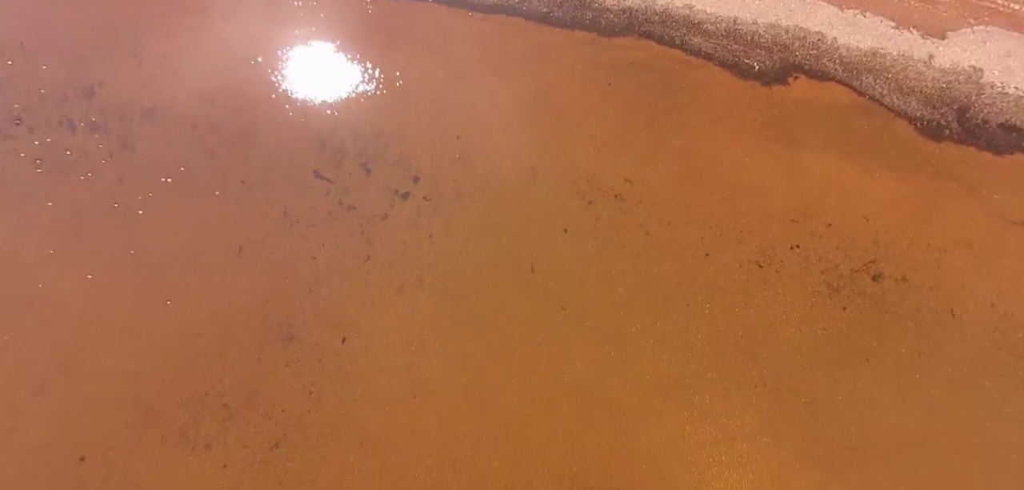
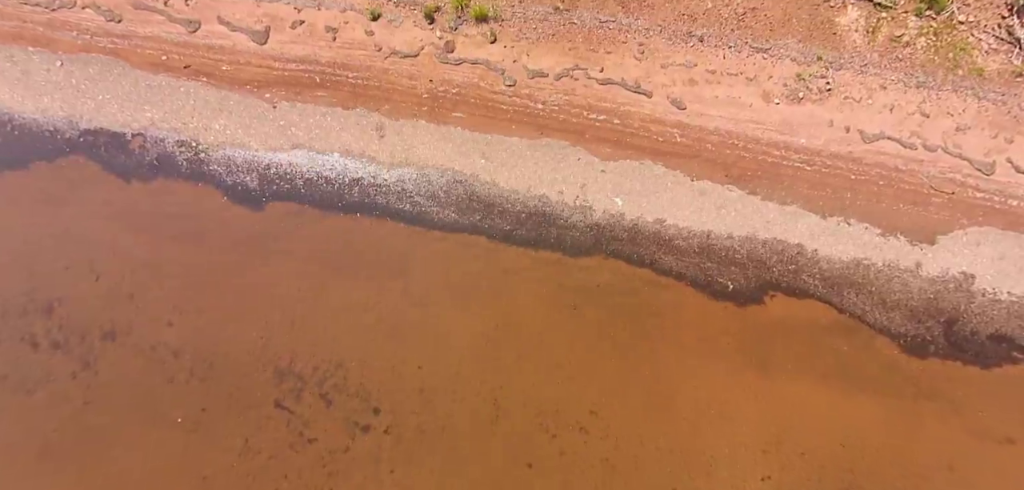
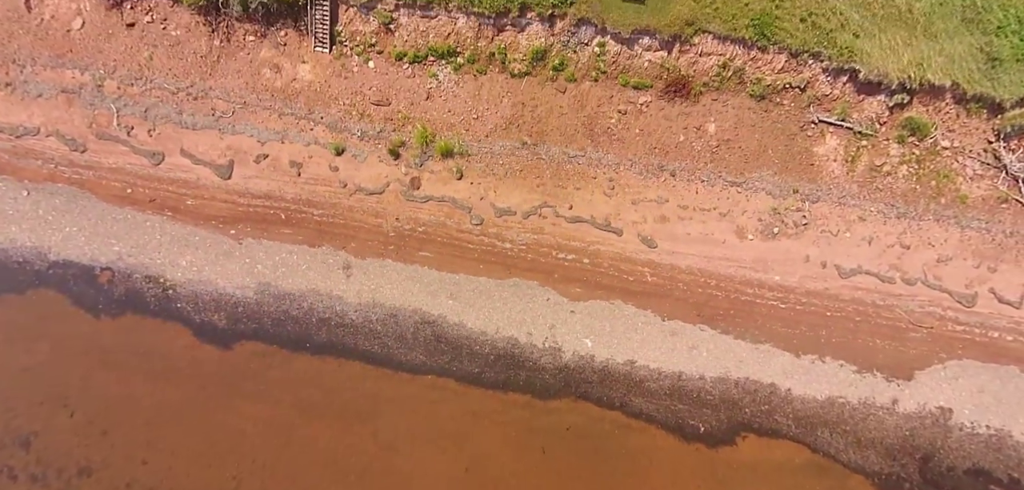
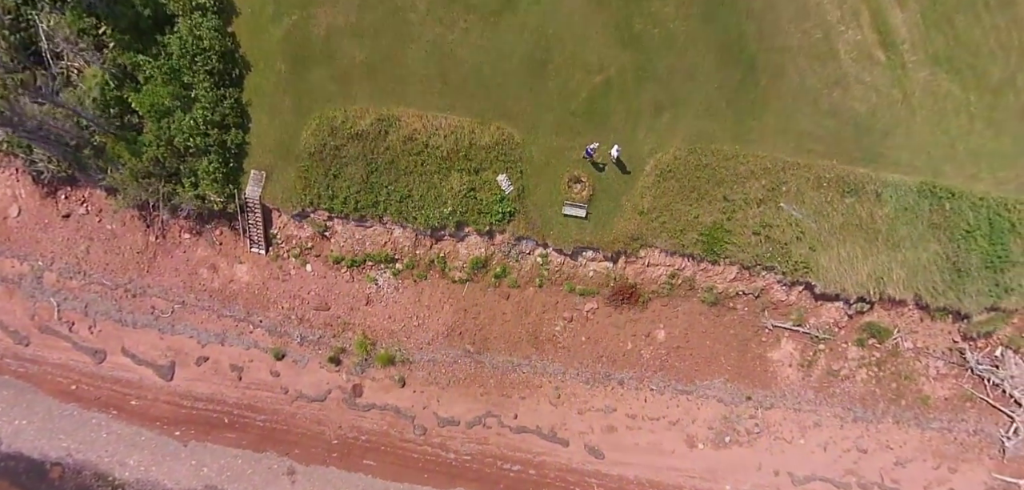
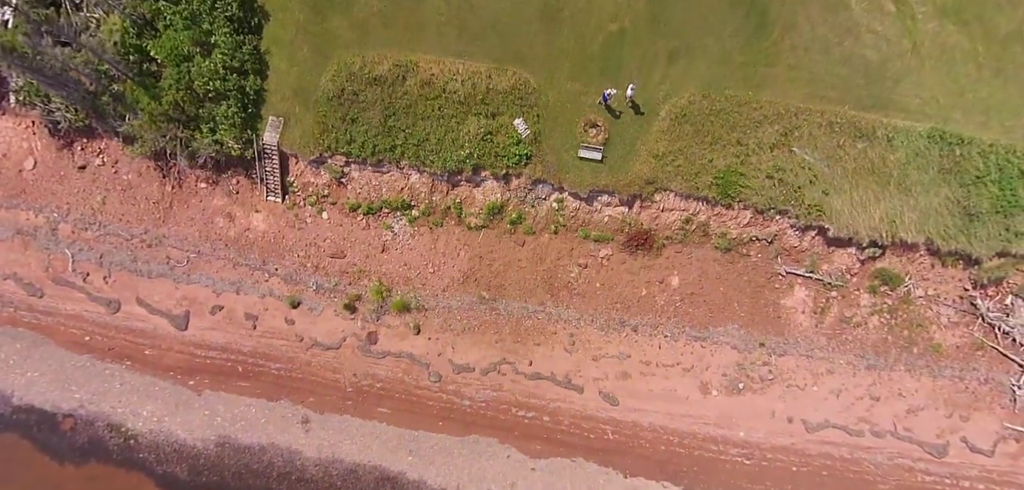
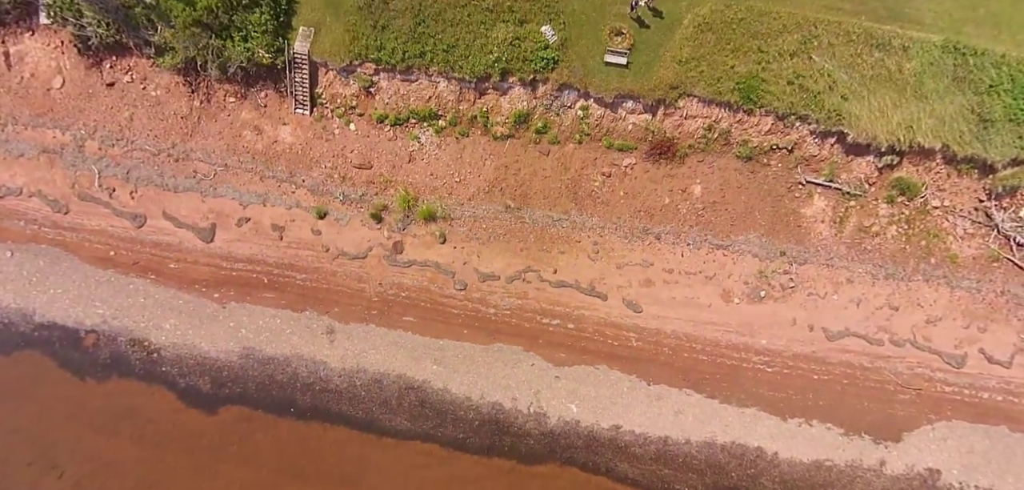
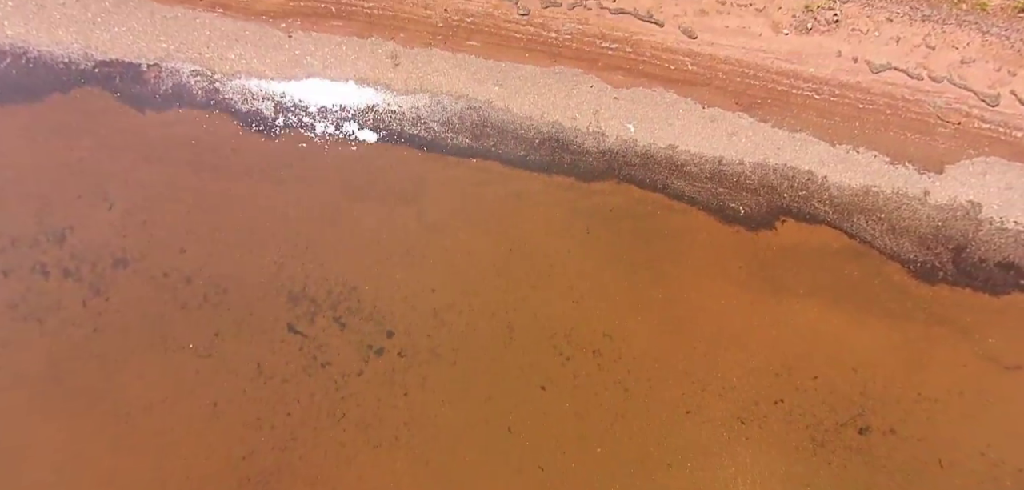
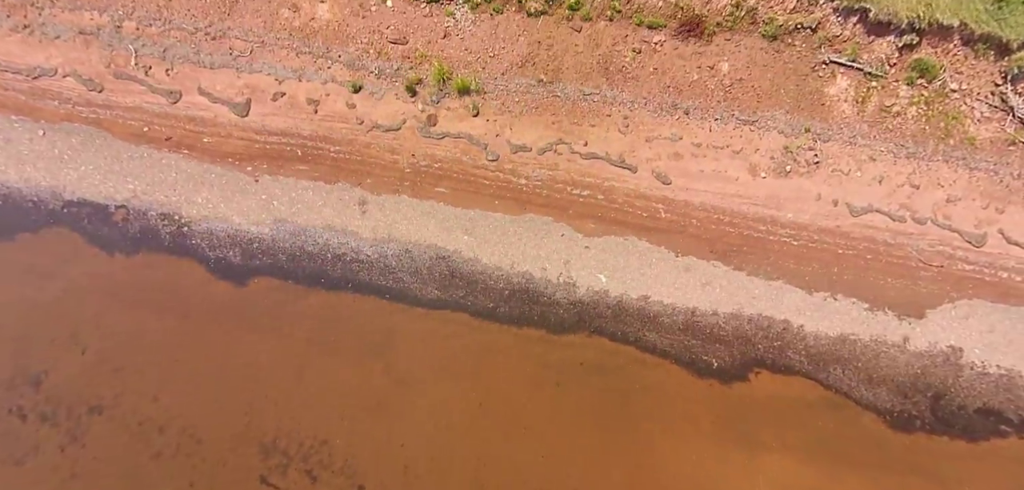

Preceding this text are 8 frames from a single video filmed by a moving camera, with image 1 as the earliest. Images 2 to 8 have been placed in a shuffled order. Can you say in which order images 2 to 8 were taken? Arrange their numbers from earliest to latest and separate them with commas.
7, 2, 8, 3, 6, 5, 4
